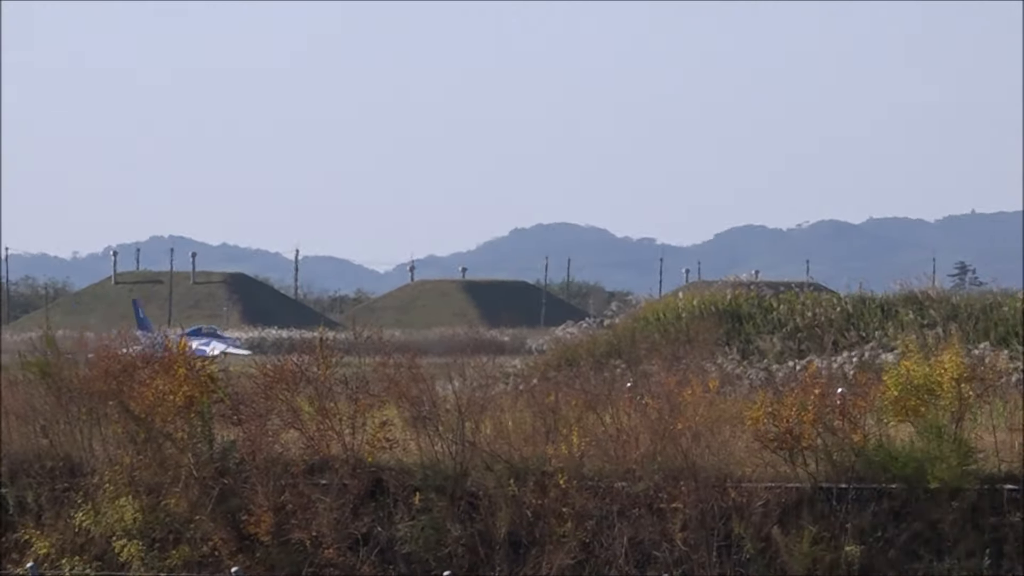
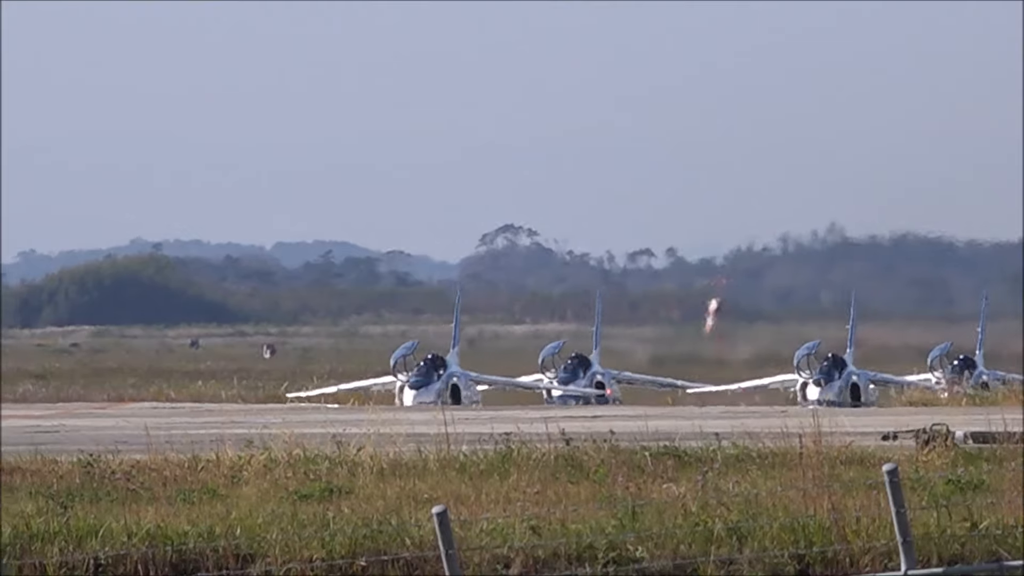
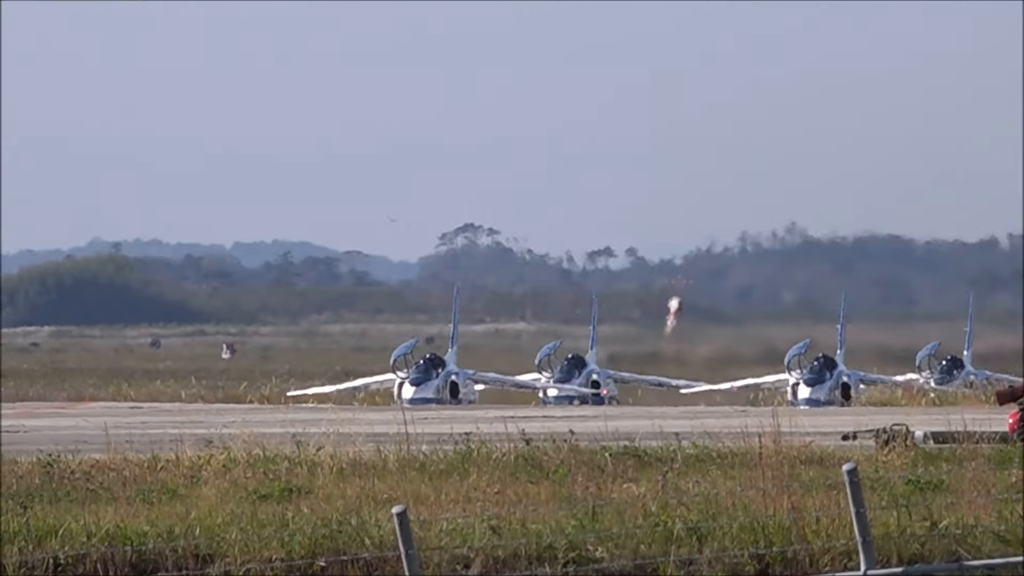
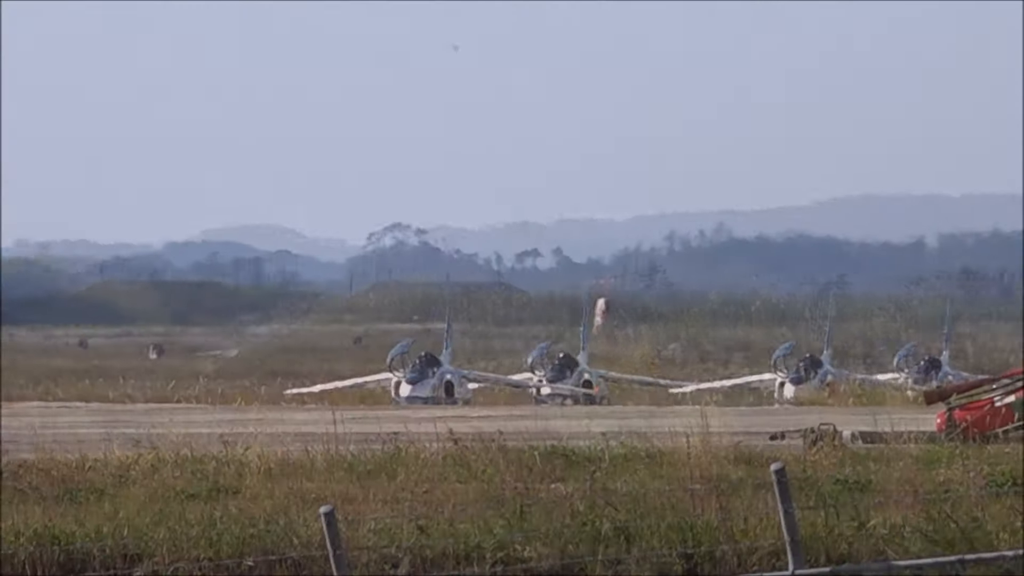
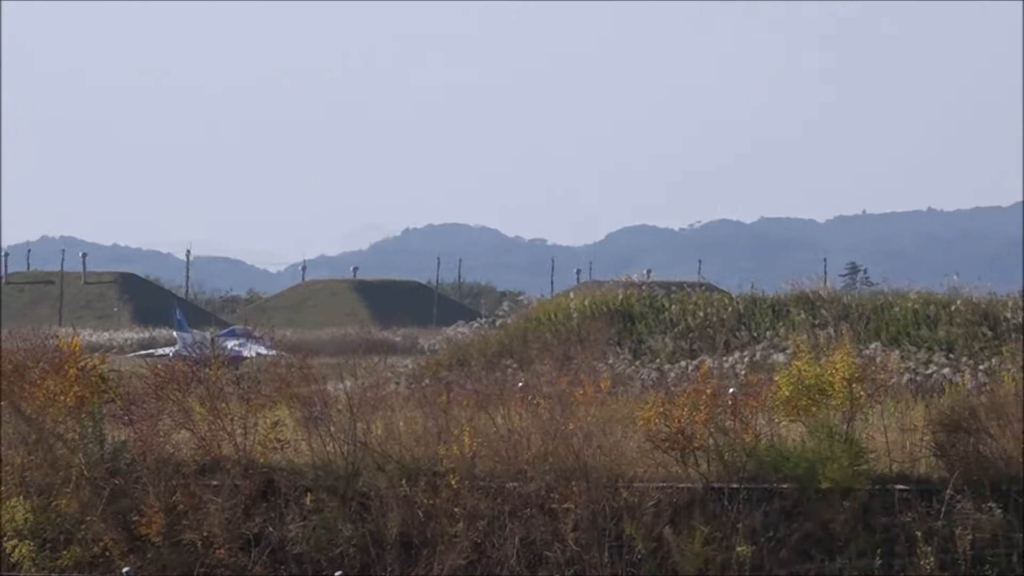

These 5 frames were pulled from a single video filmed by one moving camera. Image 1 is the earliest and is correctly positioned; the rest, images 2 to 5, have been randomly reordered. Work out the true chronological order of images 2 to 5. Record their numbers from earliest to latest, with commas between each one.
5, 4, 3, 2
